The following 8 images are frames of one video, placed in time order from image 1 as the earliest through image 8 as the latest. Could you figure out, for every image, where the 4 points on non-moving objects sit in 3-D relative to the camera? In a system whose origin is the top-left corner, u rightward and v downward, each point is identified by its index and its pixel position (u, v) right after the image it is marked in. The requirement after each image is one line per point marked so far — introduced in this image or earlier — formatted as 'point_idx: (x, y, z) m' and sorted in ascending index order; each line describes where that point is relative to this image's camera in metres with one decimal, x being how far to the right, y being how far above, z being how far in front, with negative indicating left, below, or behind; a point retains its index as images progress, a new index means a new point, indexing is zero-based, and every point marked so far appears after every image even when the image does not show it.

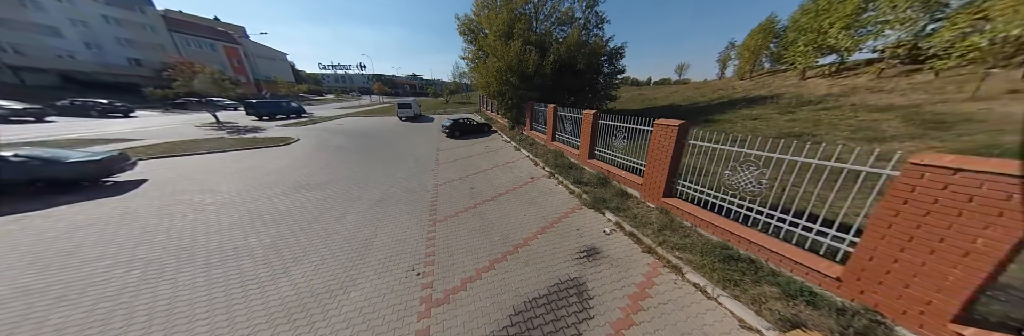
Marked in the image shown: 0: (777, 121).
0: (+8.3, +1.4, +6.1) m
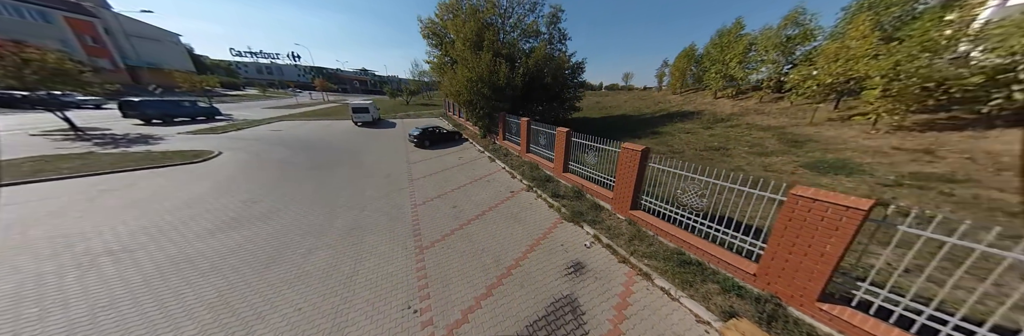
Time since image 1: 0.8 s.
0: (+7.4, +1.3, +7.6) m
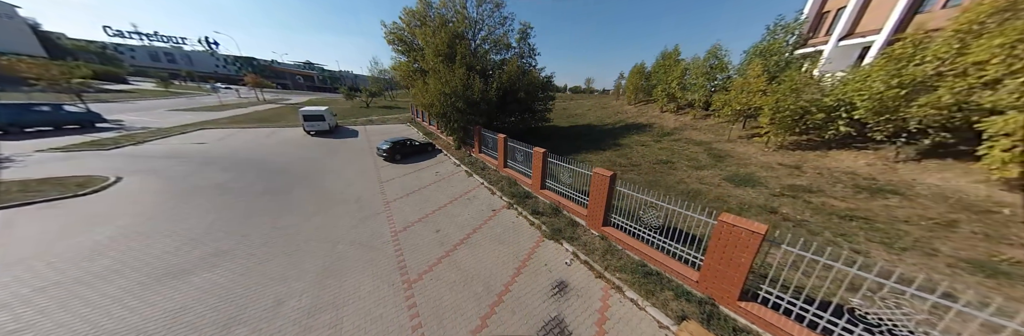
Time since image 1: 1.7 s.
0: (+6.4, +0.9, +8.9) m
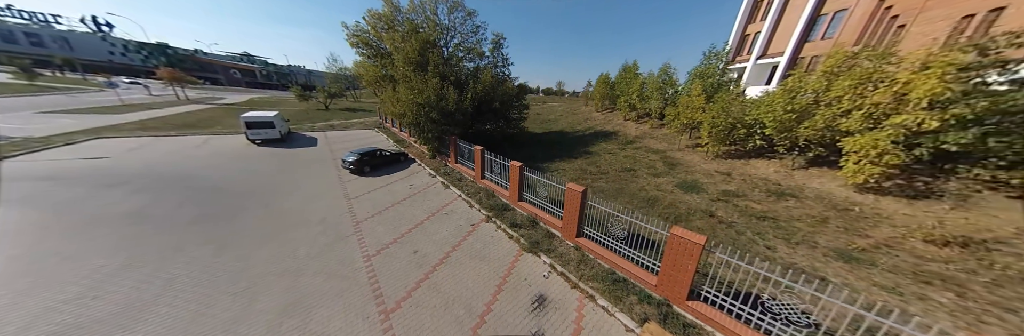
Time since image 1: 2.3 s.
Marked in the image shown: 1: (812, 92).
0: (+5.3, +0.6, +9.8) m
1: (+9.0, +2.3, +5.9) m
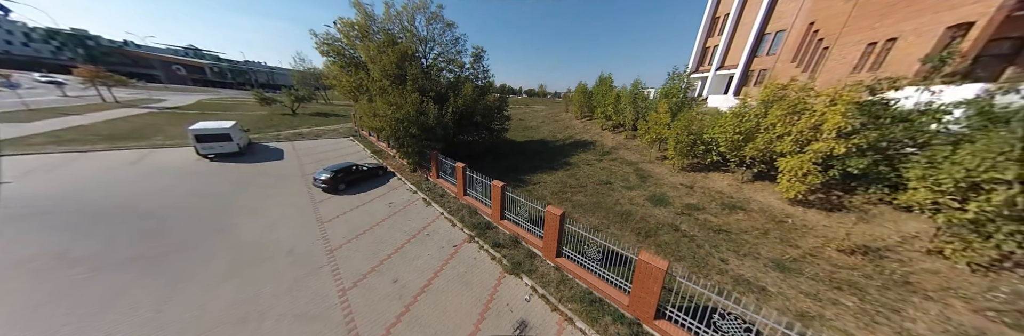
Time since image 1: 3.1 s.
0: (+4.4, 0.0, +10.3) m
1: (+8.4, +1.8, +6.8) m
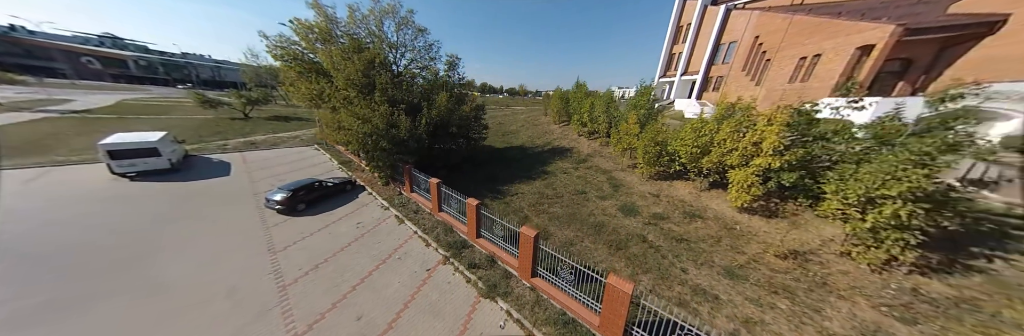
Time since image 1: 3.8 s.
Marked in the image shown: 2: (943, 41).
0: (+3.2, -0.5, +10.6) m
1: (+7.5, +1.4, +7.5) m
2: (+35.0, +10.4, +15.8) m
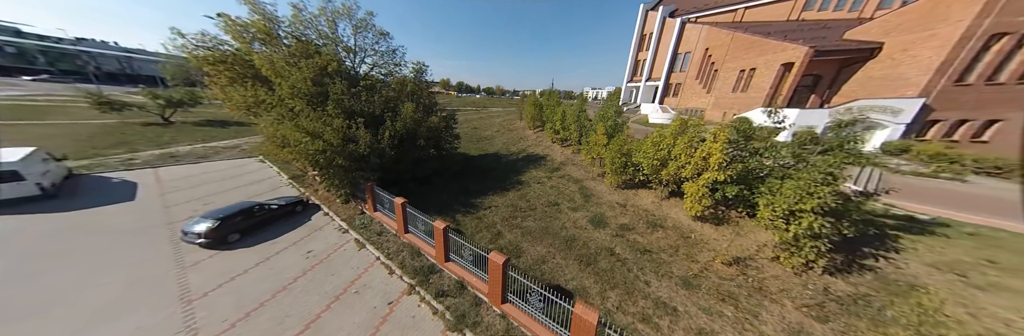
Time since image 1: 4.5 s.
0: (+1.8, -1.0, +10.7) m
1: (+6.3, +0.9, +8.0) m
2: (+32.5, +10.6, +19.3) m
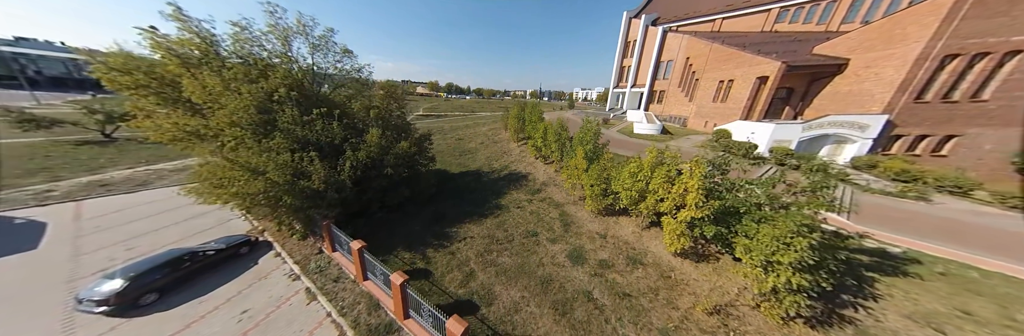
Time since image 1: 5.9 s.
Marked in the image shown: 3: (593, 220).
0: (+0.7, -2.3, +10.2) m
1: (+5.3, -0.3, +7.7) m
2: (+30.9, +9.5, +20.2) m
3: (+4.0, -2.4, +9.6) m
